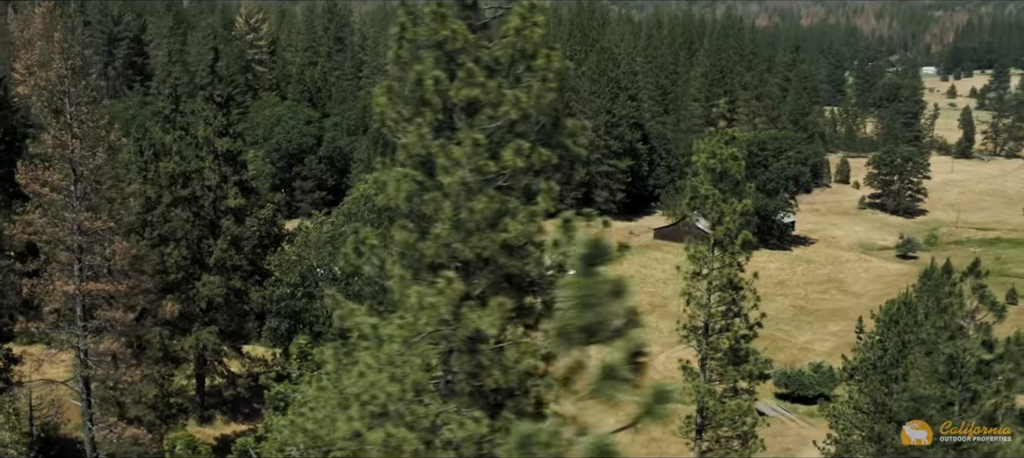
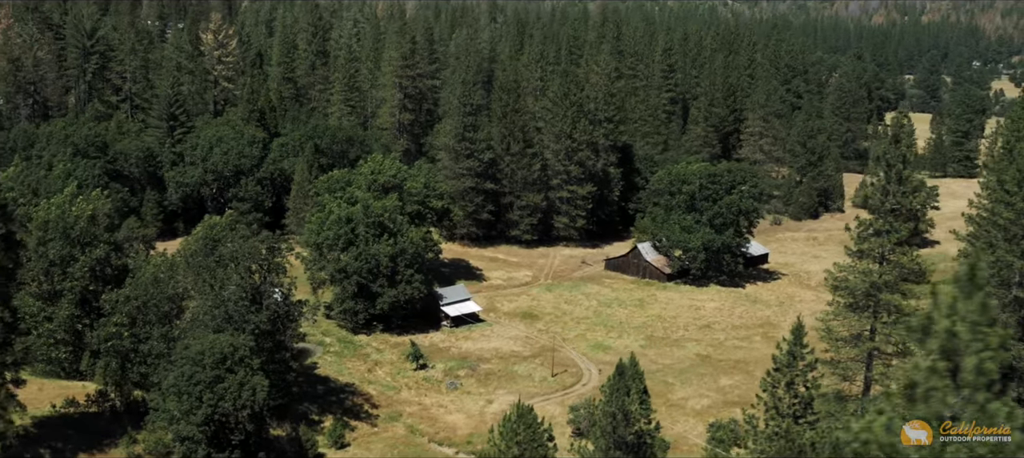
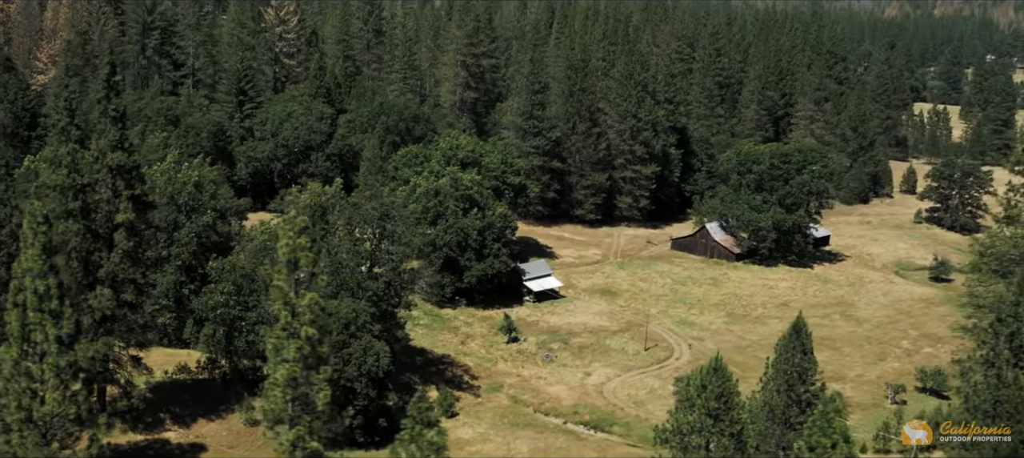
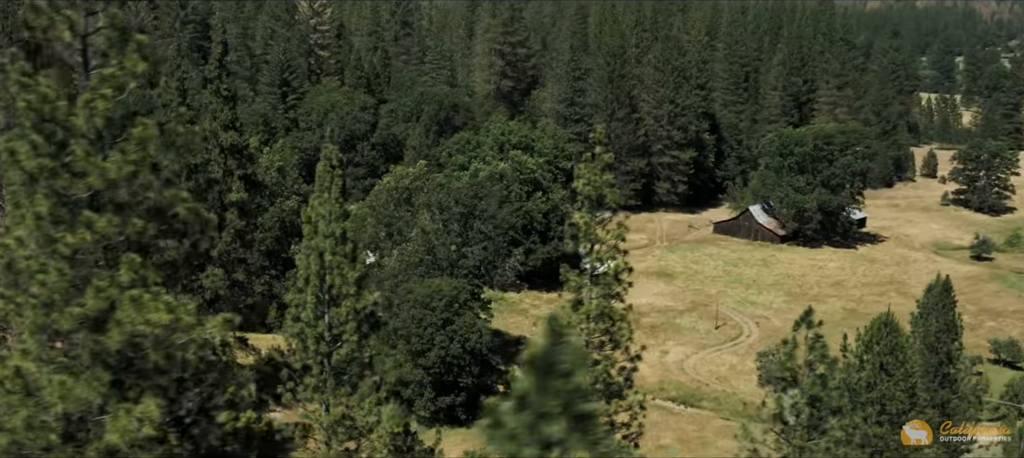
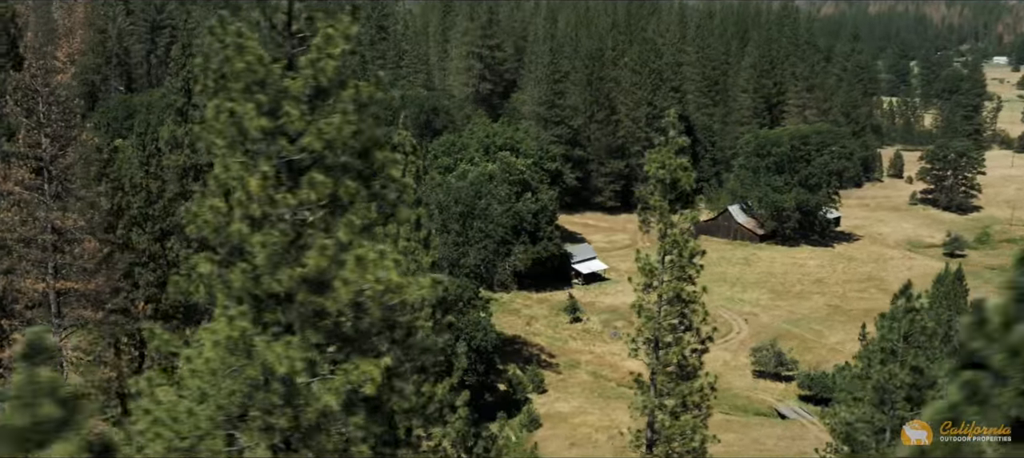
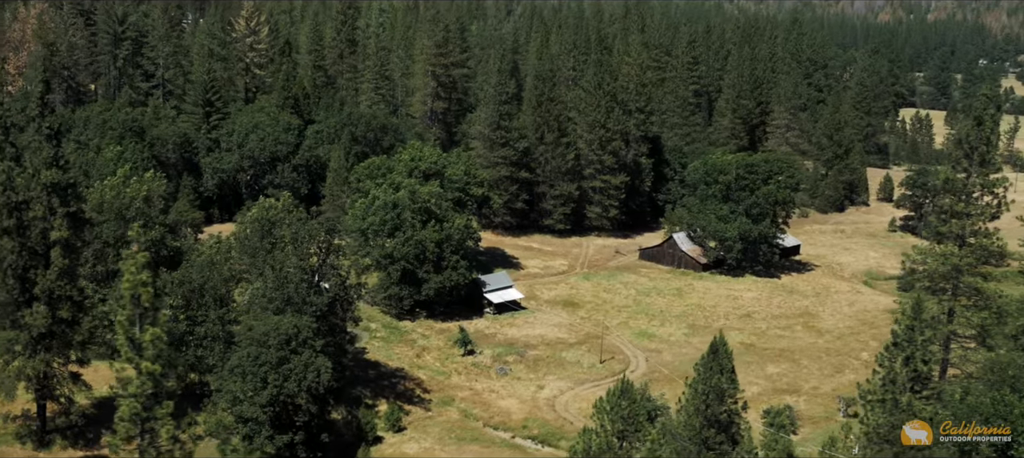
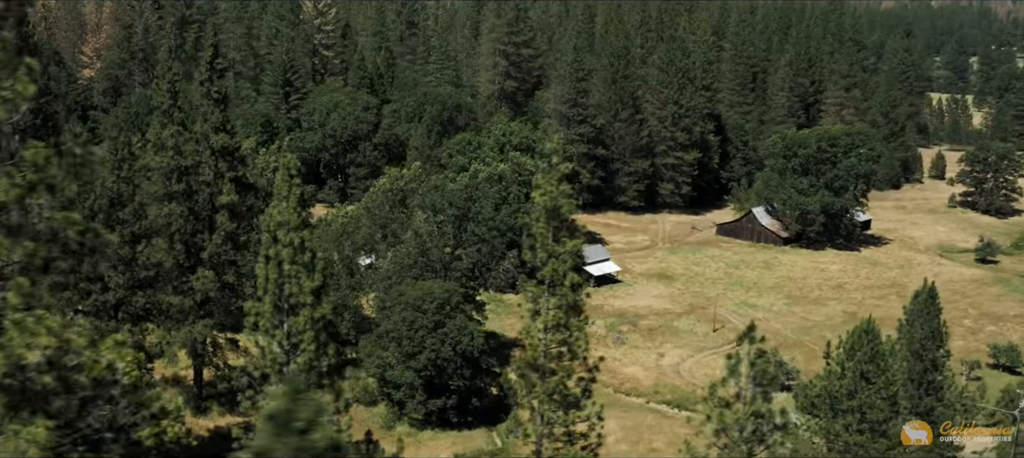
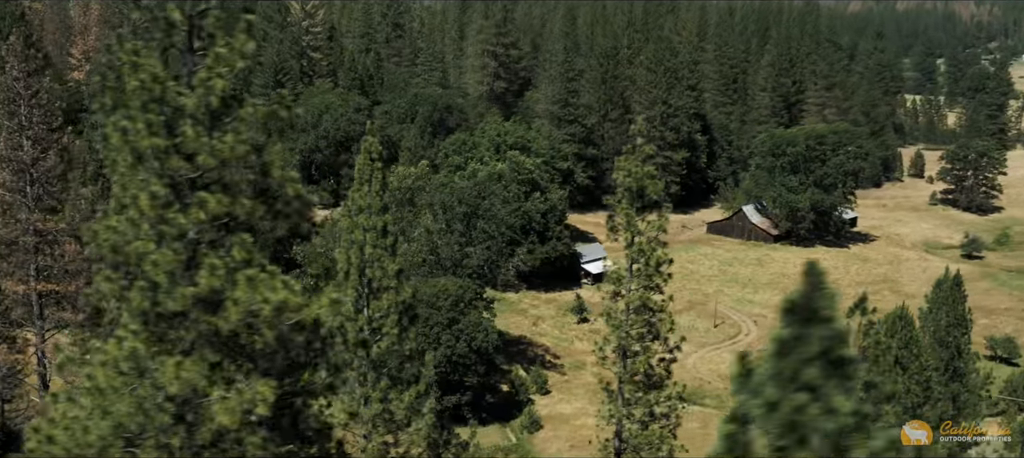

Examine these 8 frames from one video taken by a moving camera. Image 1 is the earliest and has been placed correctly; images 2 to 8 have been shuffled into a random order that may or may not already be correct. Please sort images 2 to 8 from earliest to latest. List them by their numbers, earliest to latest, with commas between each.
5, 8, 4, 7, 3, 6, 2
